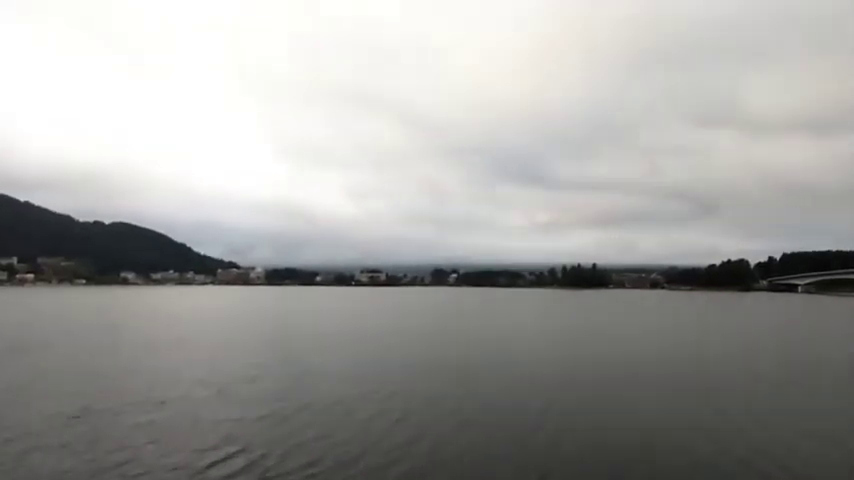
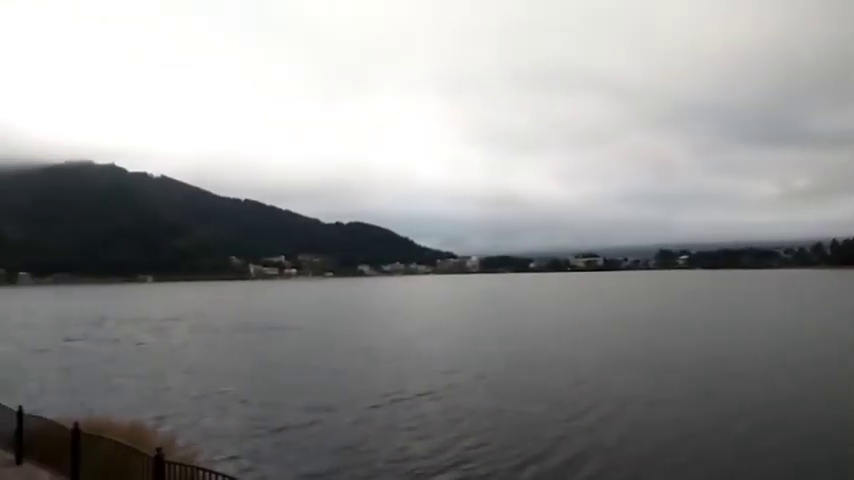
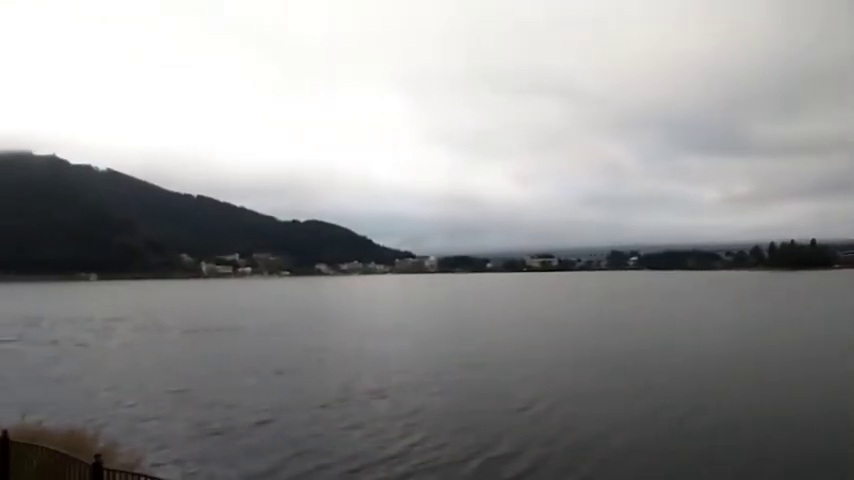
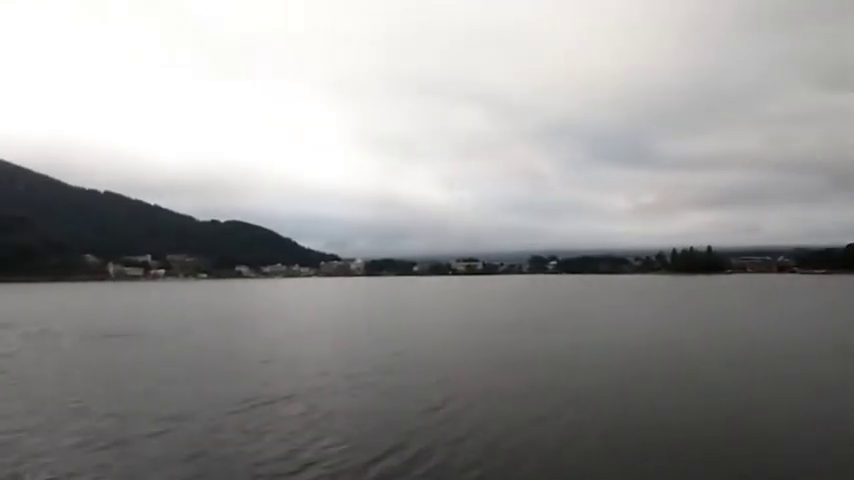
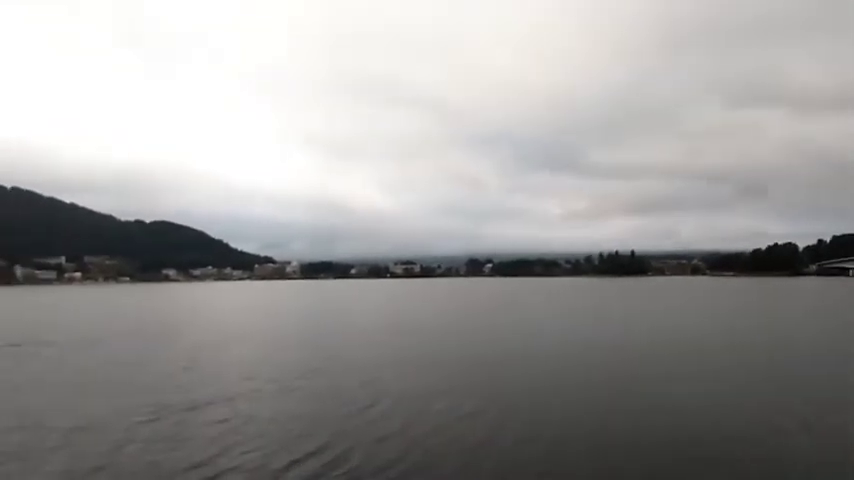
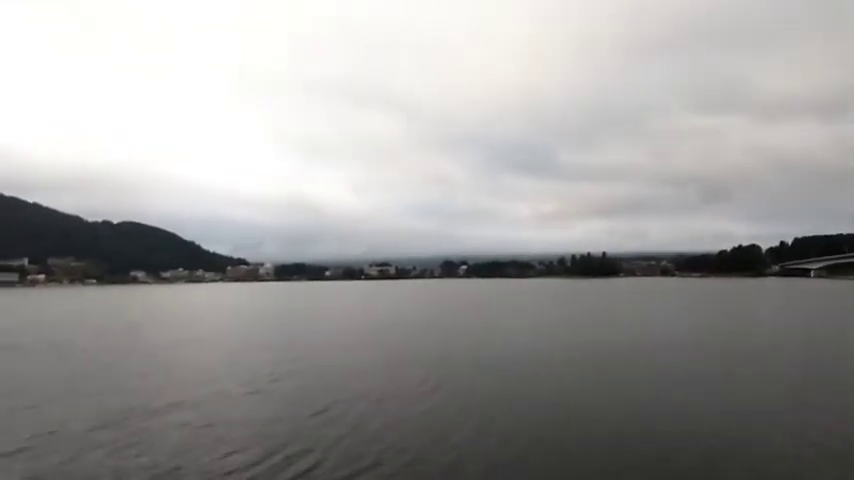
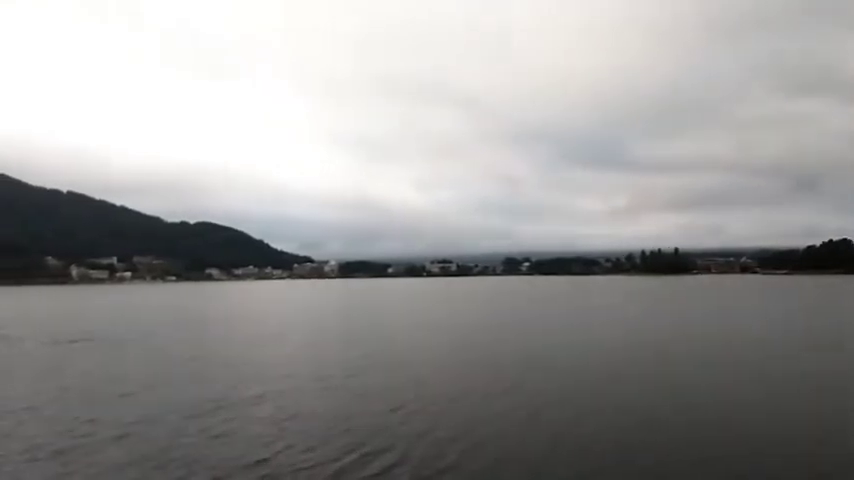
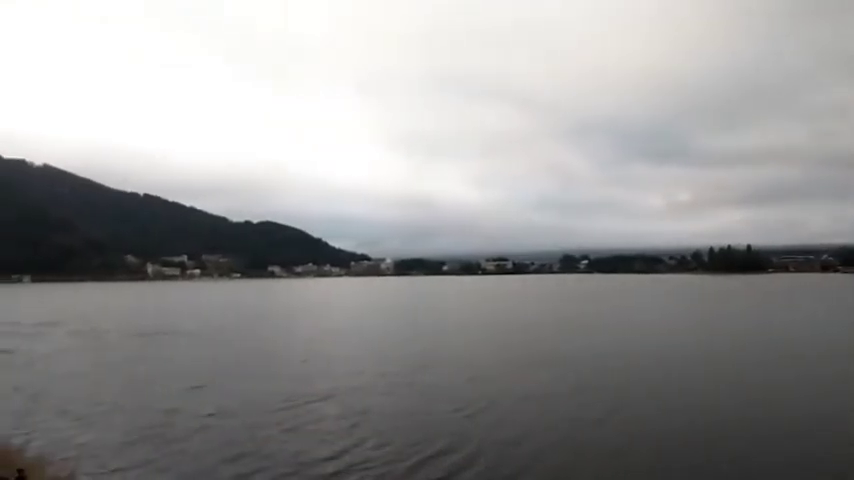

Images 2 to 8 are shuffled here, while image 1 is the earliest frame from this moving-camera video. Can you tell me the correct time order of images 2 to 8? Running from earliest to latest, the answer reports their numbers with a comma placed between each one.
6, 5, 7, 4, 8, 3, 2
